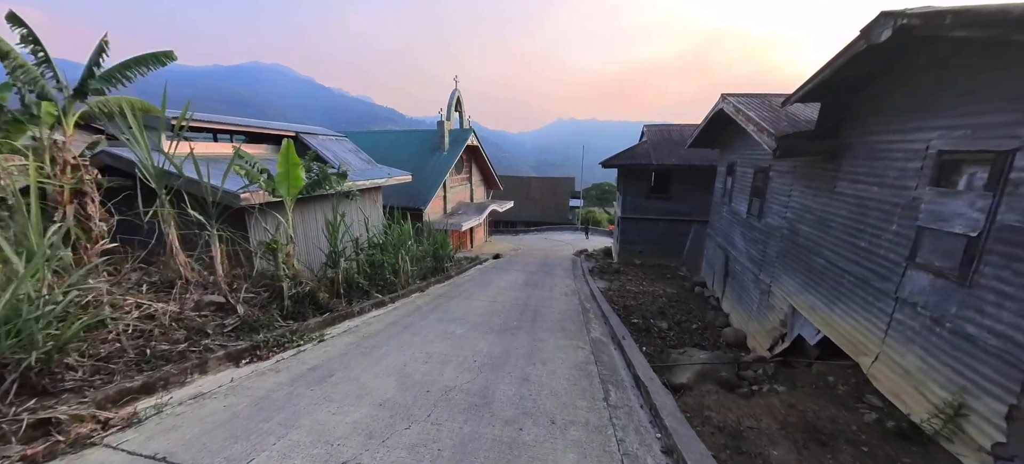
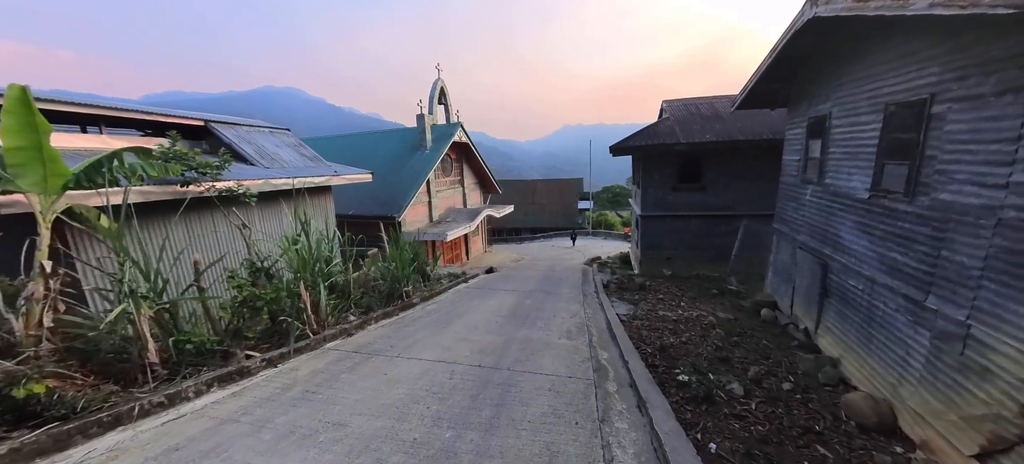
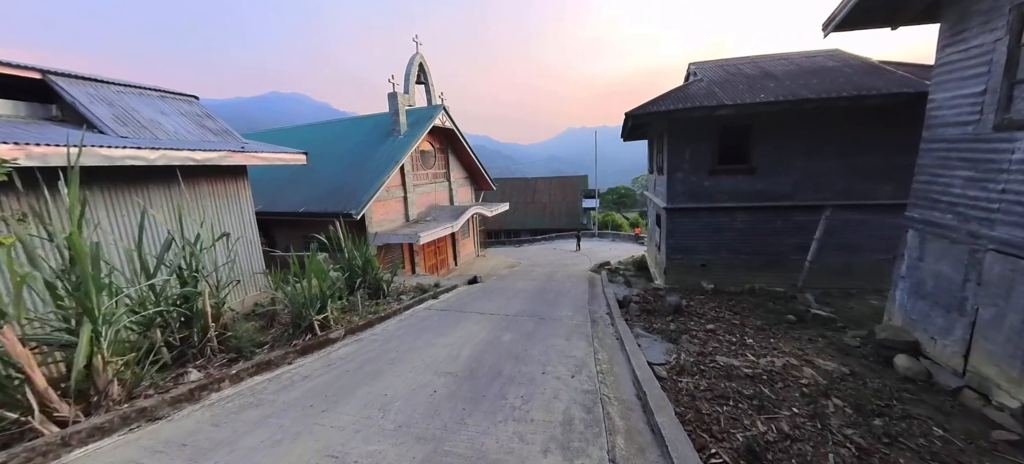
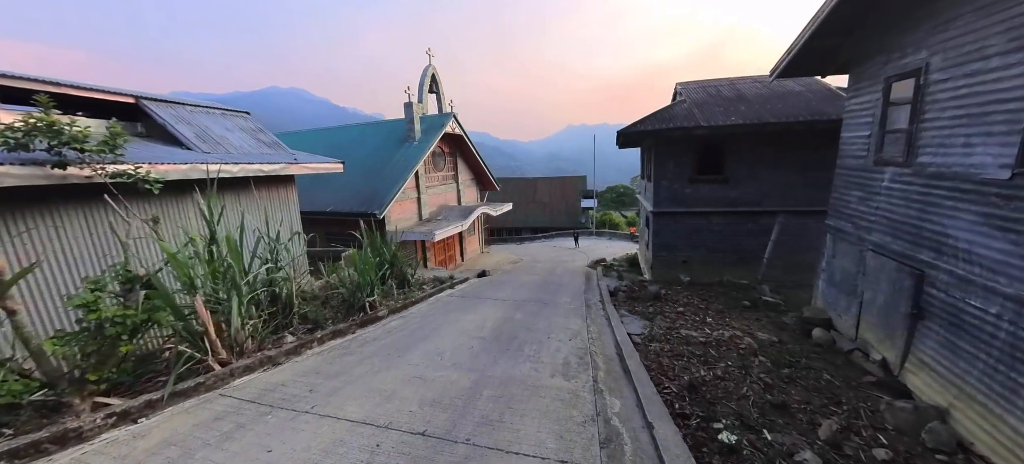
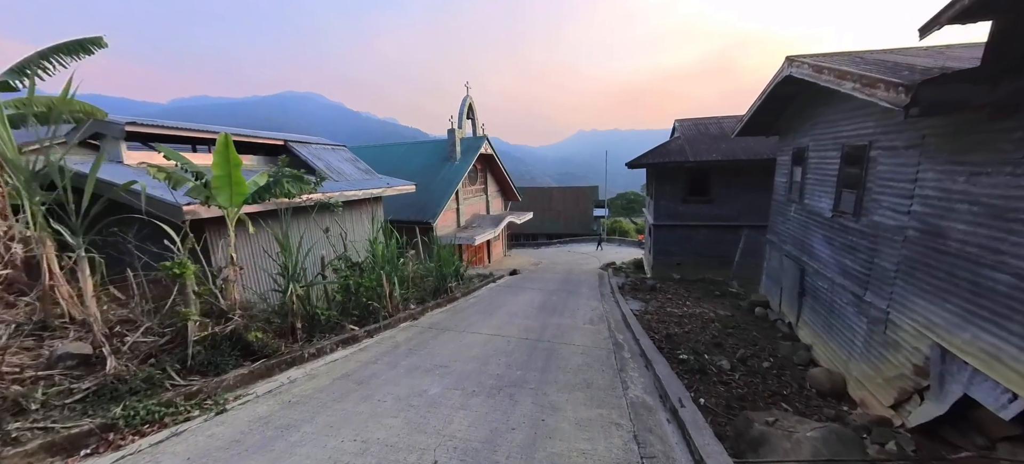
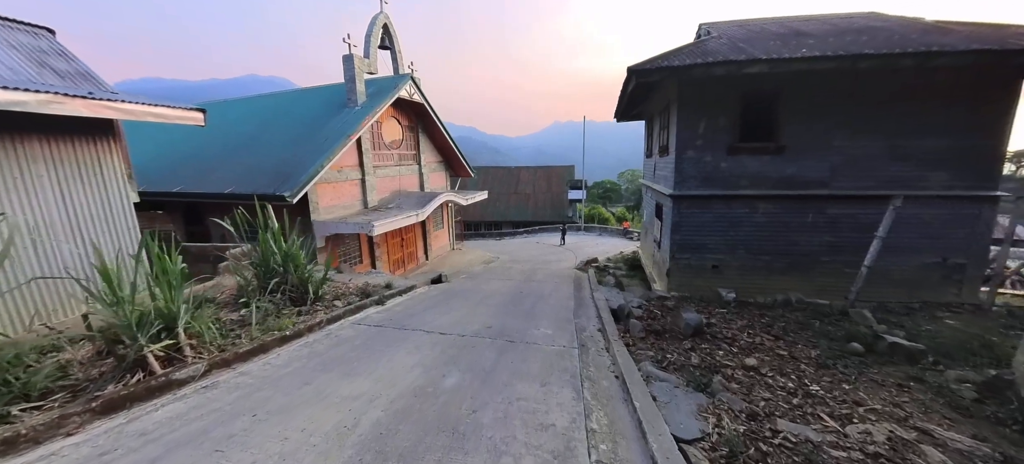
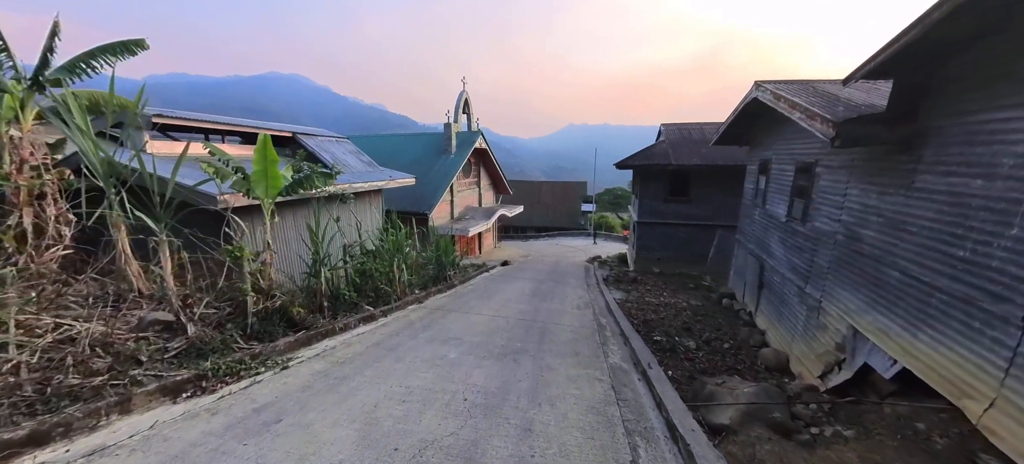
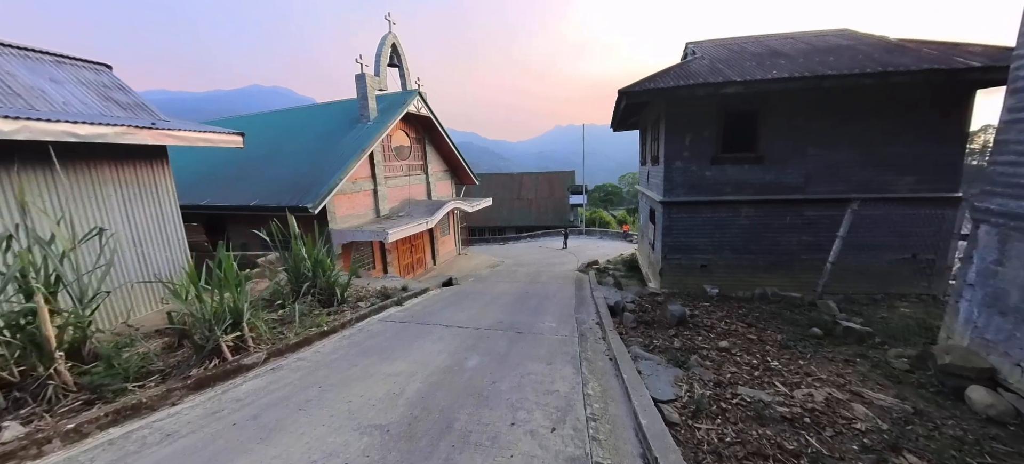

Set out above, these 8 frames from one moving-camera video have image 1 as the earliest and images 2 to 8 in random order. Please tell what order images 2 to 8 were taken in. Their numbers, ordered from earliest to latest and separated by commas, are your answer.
7, 5, 2, 4, 3, 8, 6
